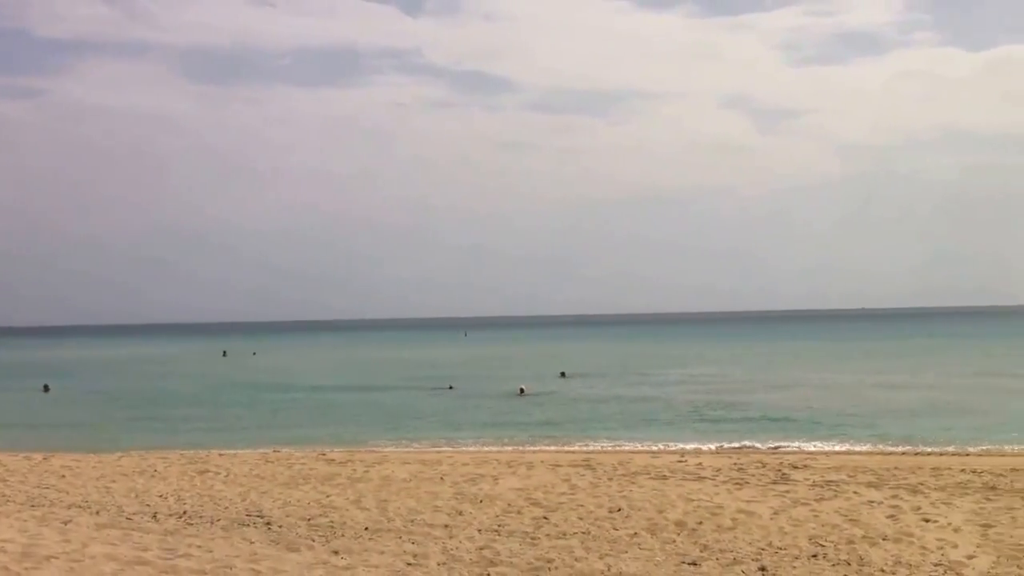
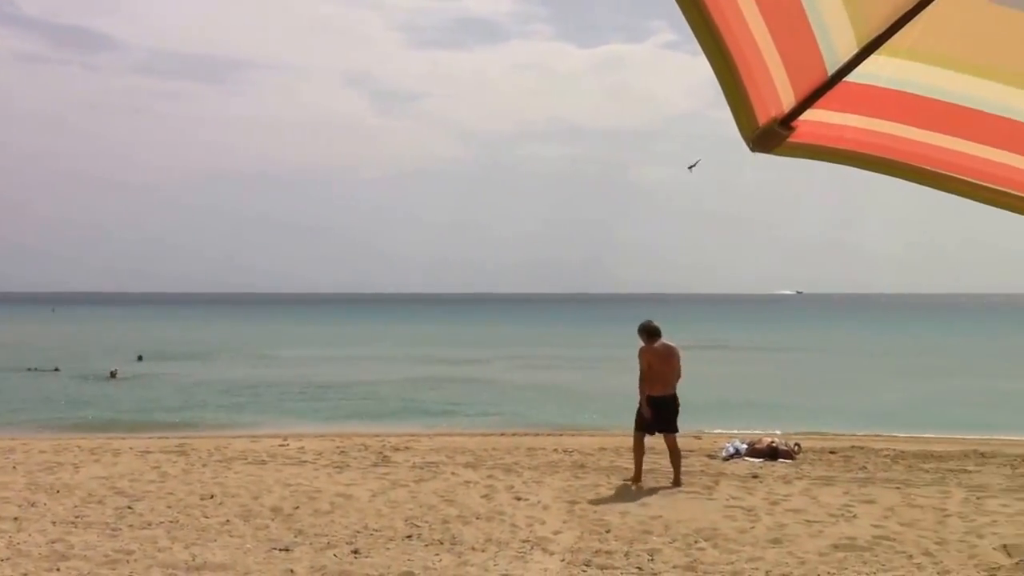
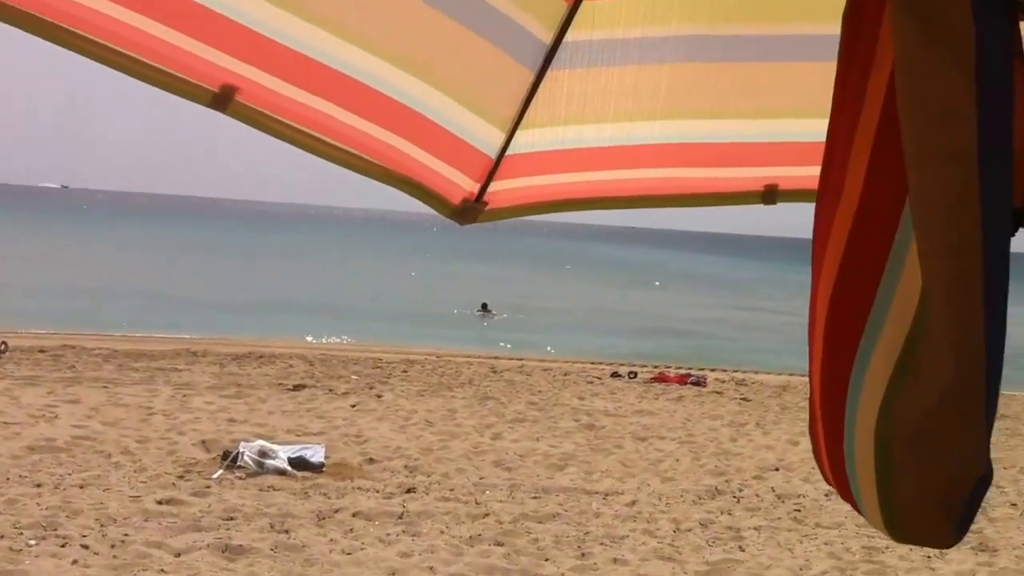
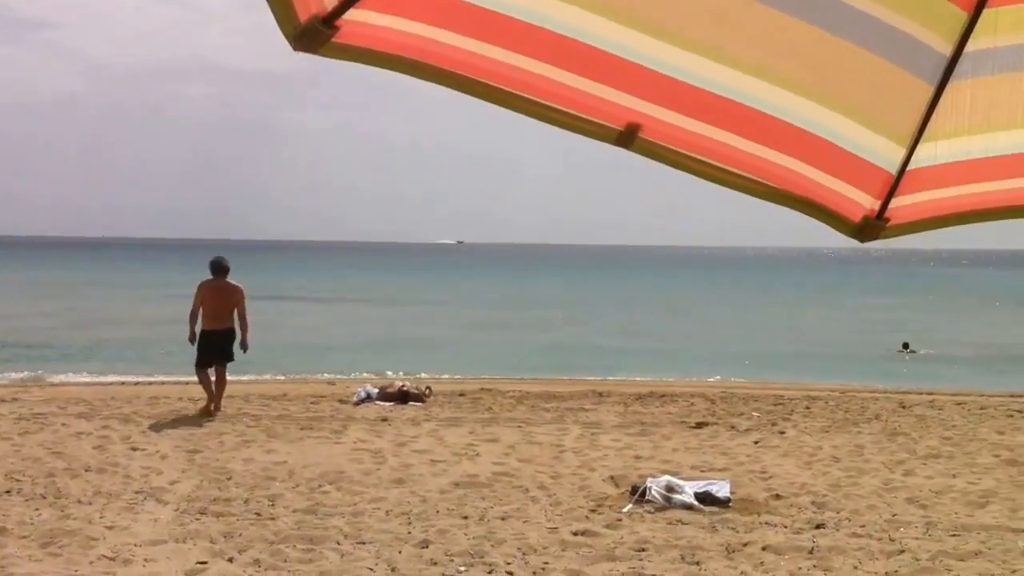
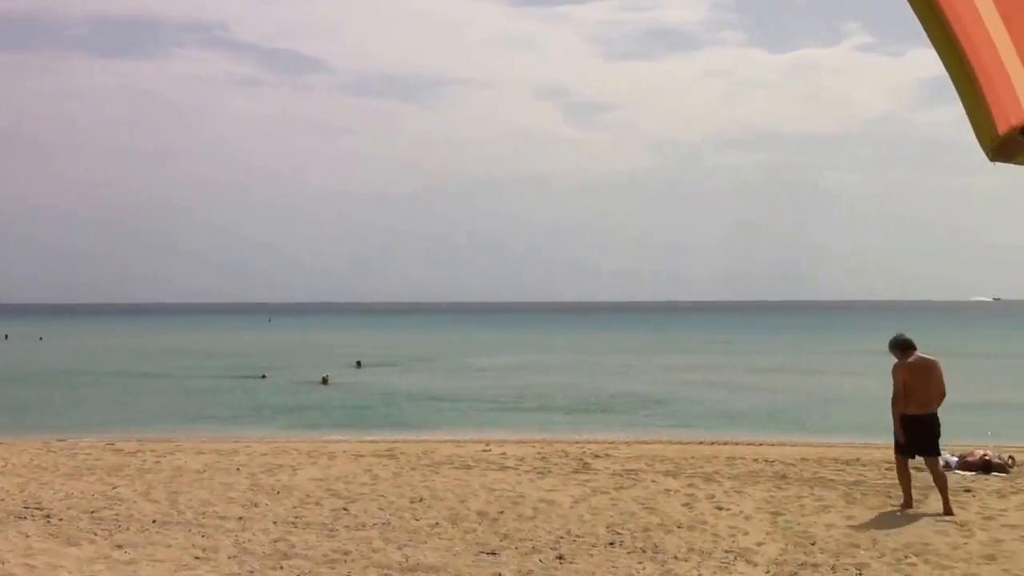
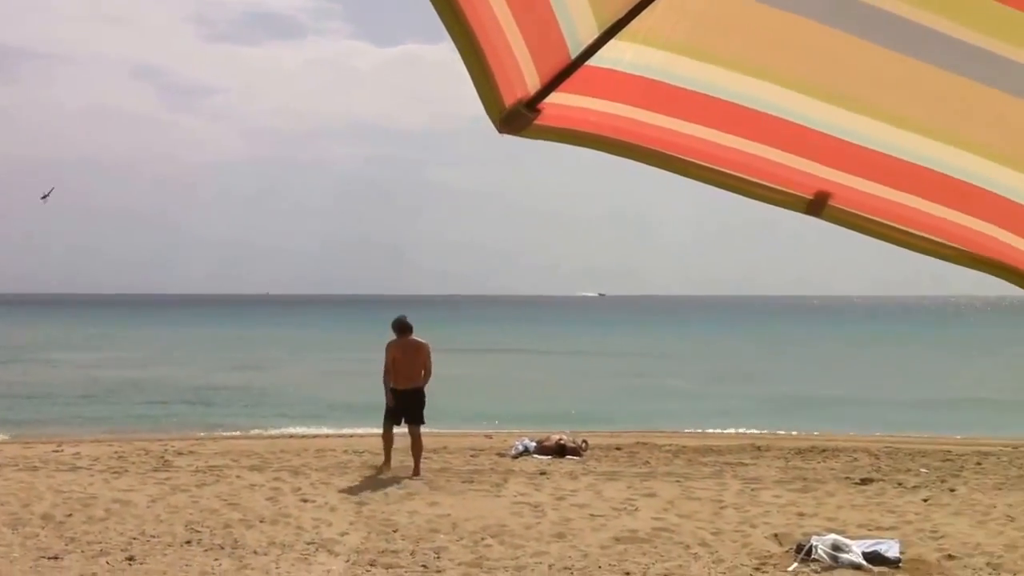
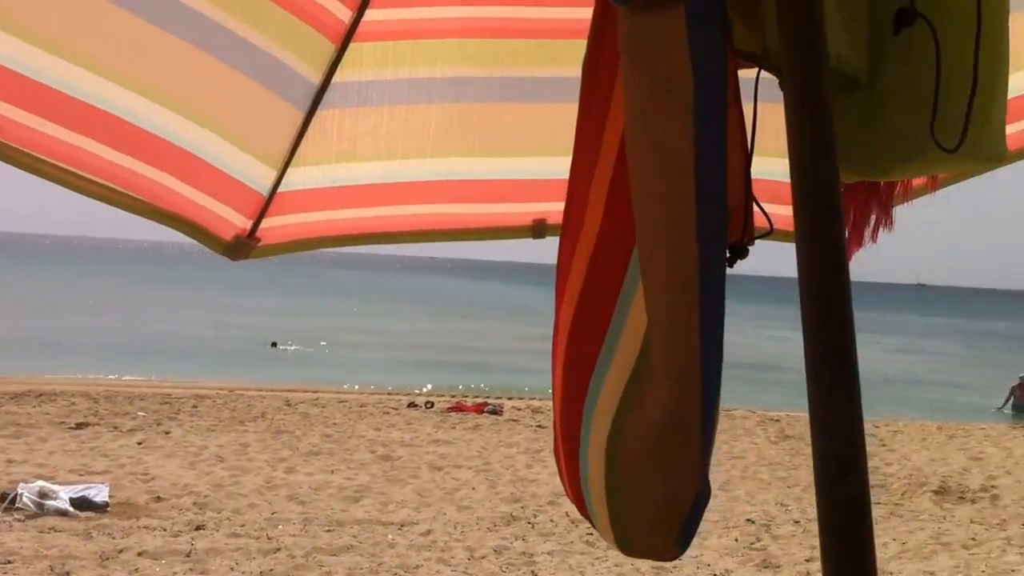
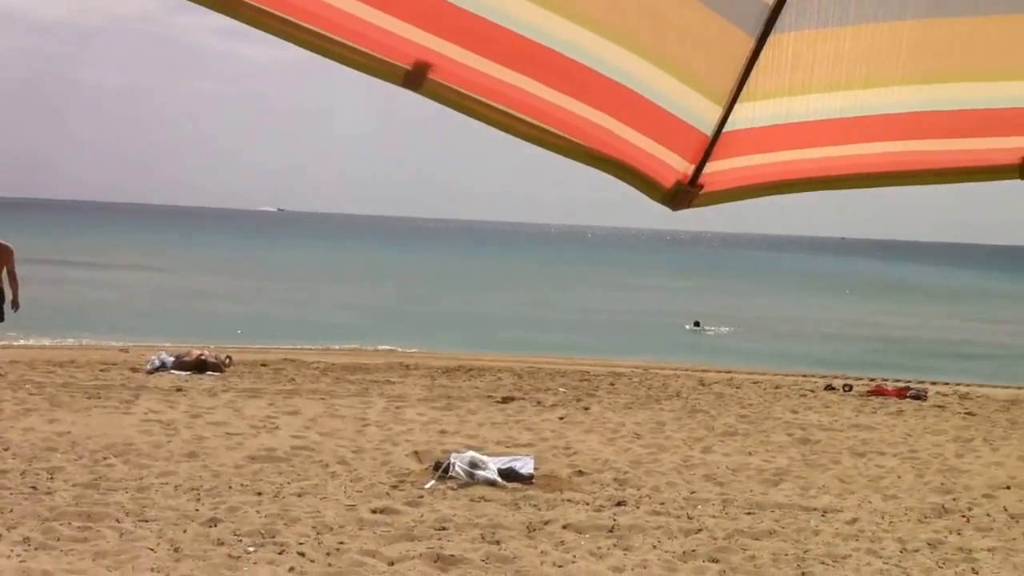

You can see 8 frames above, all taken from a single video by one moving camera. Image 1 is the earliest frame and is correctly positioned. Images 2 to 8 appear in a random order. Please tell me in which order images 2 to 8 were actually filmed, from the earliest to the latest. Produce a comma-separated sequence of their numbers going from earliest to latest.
5, 2, 6, 4, 8, 3, 7
